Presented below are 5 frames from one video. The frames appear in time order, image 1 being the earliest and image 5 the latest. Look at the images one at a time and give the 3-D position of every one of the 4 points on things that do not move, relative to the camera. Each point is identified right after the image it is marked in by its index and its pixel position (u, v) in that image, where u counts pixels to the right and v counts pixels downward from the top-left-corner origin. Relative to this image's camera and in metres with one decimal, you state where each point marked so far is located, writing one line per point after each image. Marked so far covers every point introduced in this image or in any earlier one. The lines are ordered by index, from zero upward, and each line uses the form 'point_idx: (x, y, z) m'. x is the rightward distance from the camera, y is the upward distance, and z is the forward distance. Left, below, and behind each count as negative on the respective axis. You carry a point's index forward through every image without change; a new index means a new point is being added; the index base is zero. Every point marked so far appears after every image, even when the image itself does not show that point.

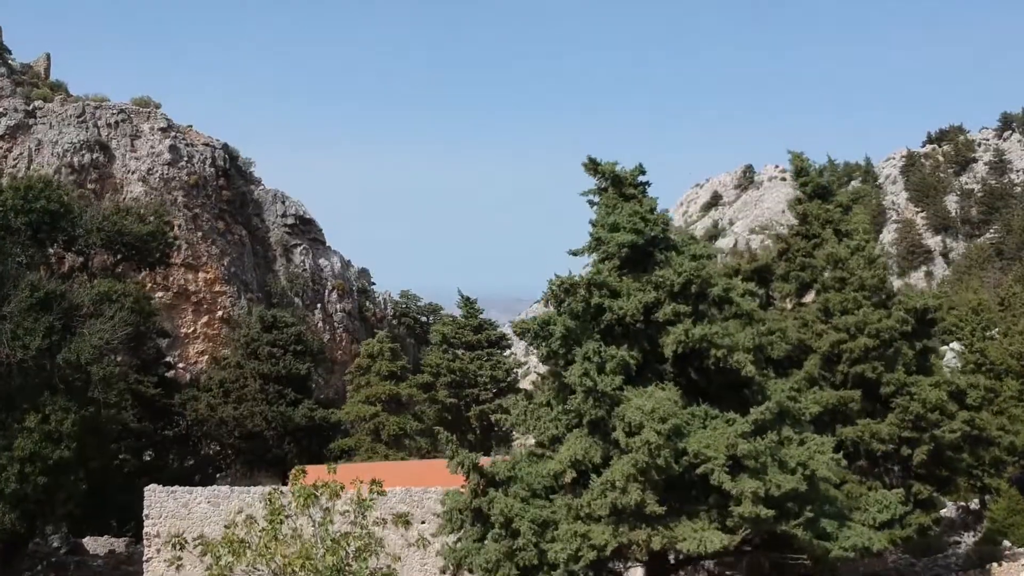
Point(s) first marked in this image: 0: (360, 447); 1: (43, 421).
0: (-3.6, -3.8, +19.6) m
1: (-8.2, -2.3, +14.4) m
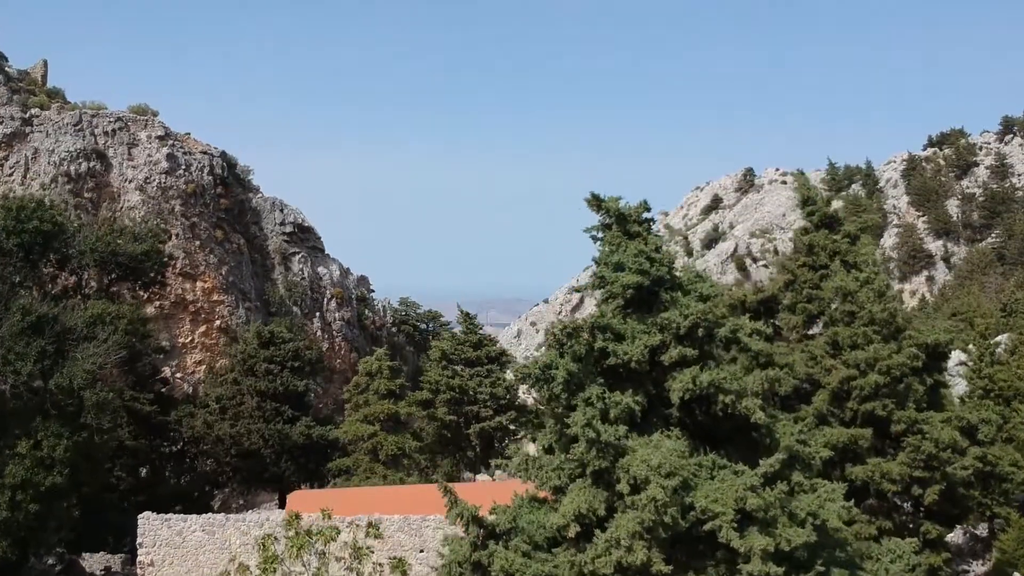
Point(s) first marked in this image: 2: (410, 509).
0: (-3.6, -4.2, +19.3) m
1: (-8.1, -2.7, +14.2) m
2: (-1.8, -3.8, +14.4) m
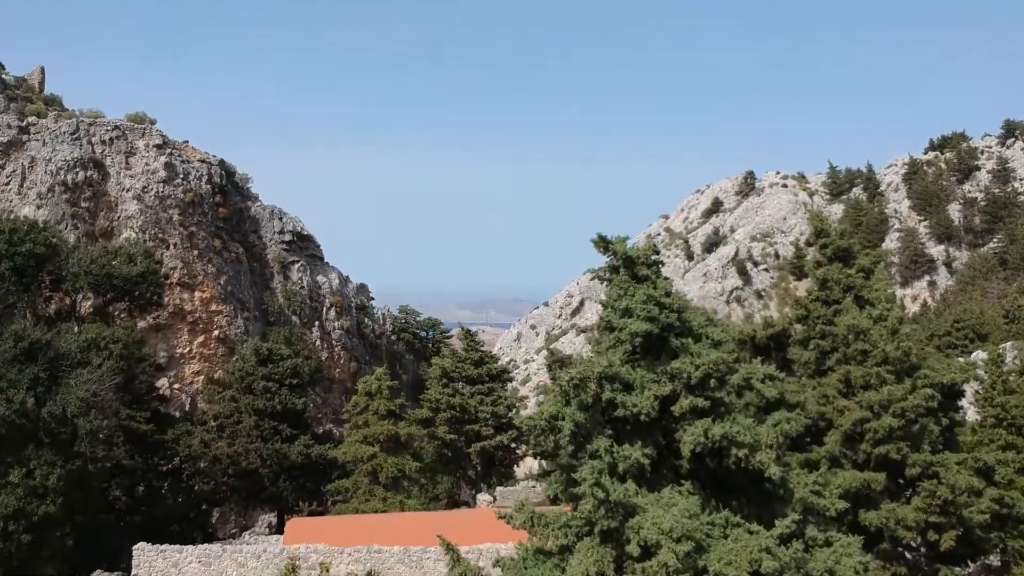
0: (-3.5, -4.6, +19.1) m
1: (-8.1, -3.1, +13.9) m
2: (-1.7, -4.3, +14.1) m
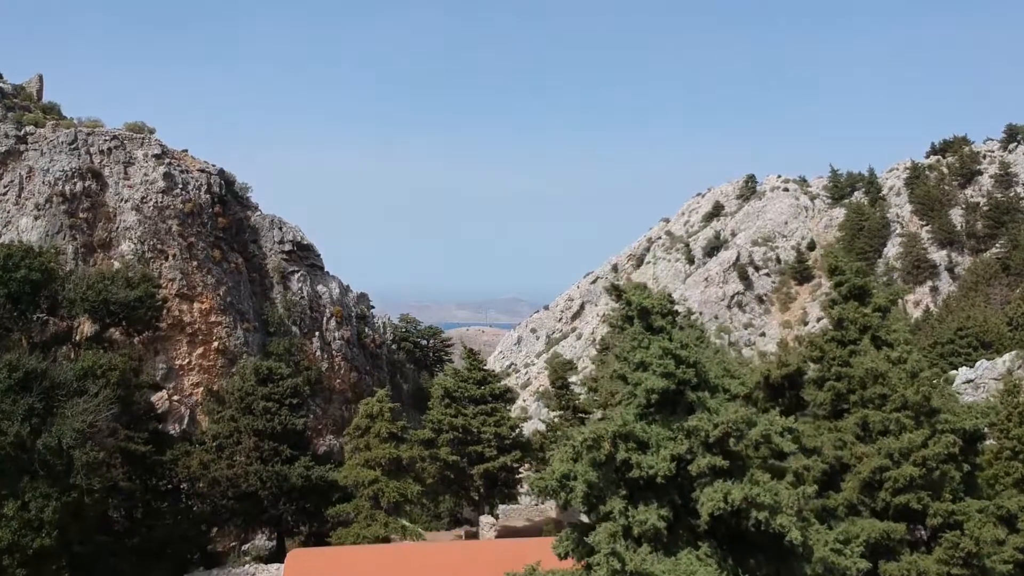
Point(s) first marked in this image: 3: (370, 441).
0: (-3.5, -5.1, +18.8) m
1: (-8.0, -3.6, +13.6) m
2: (-1.7, -4.7, +13.8) m
3: (-3.4, -3.6, +19.9) m
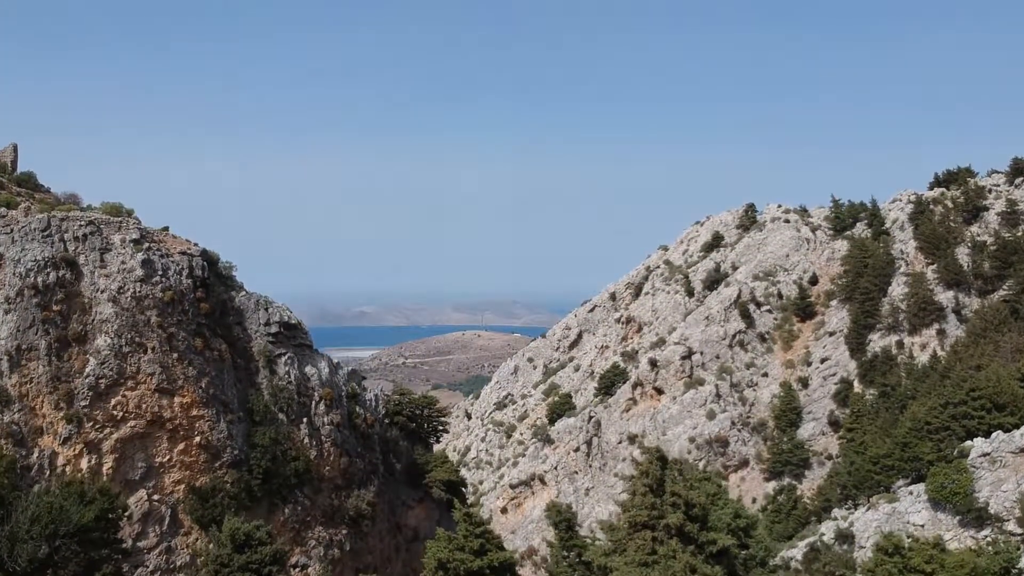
0: (-3.4, -8.8, +17.0) m
1: (-8.0, -7.3, +11.8) m
2: (-1.6, -8.4, +12.0) m
3: (-3.4, -7.3, +18.1) m
